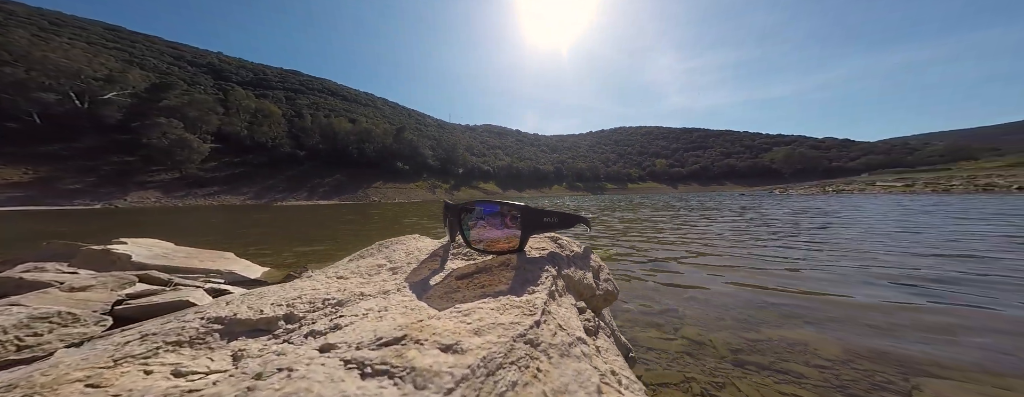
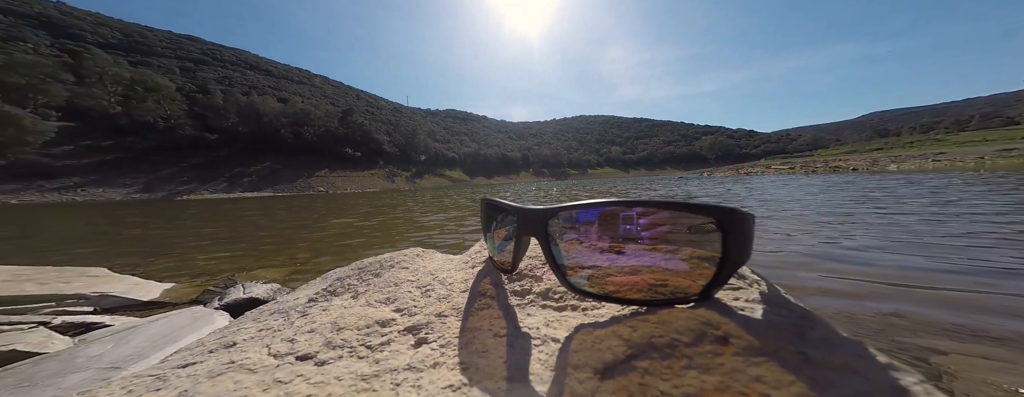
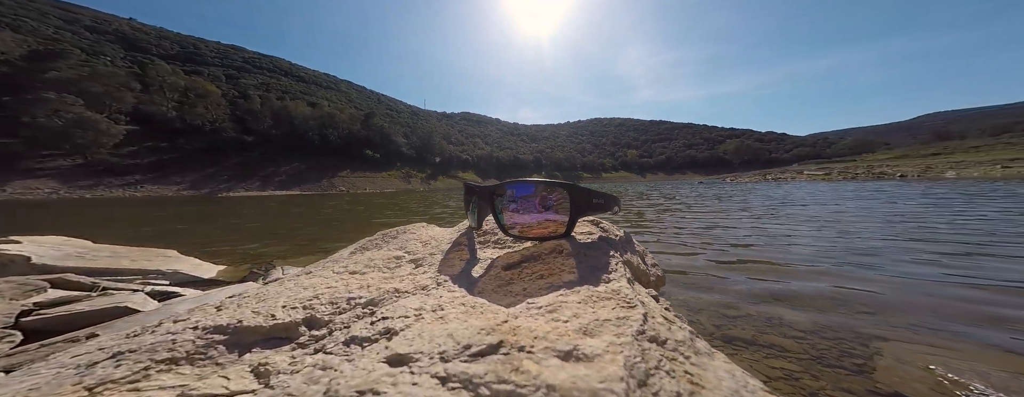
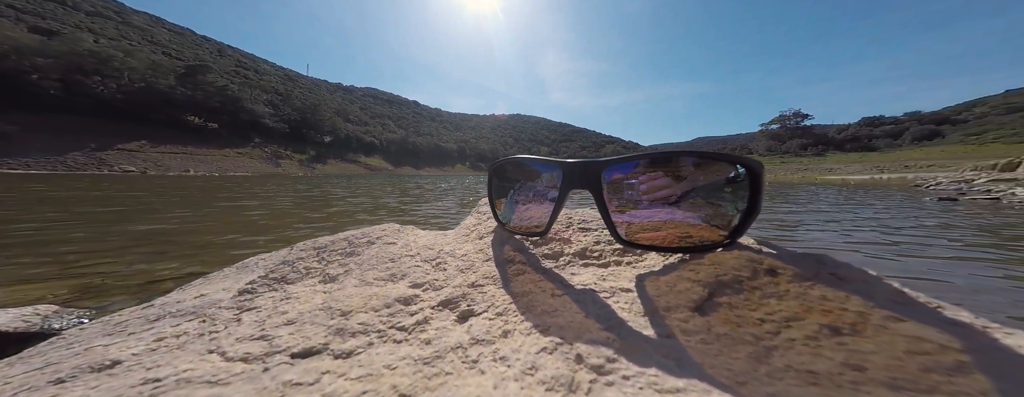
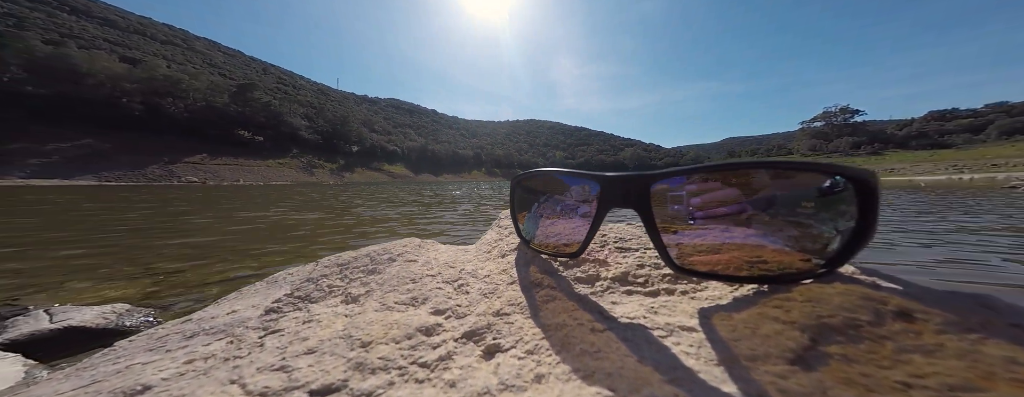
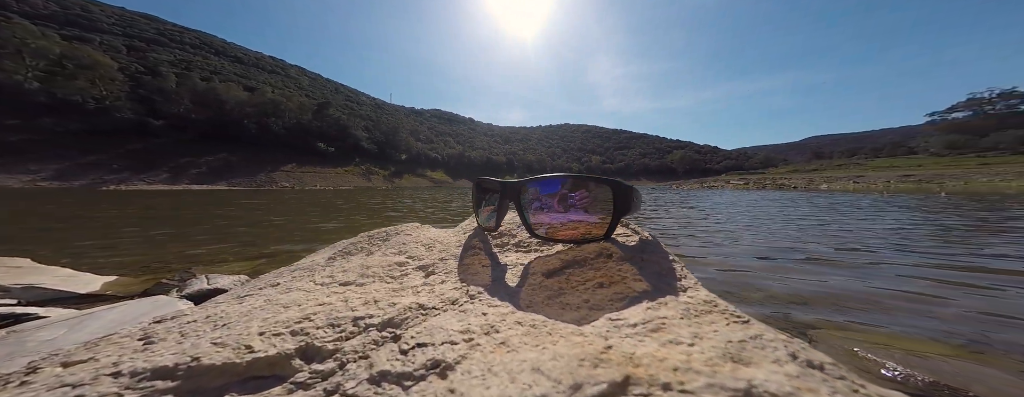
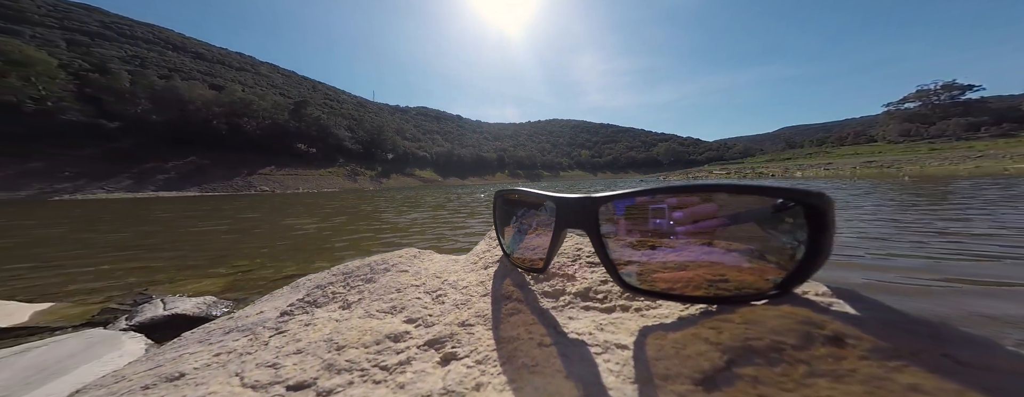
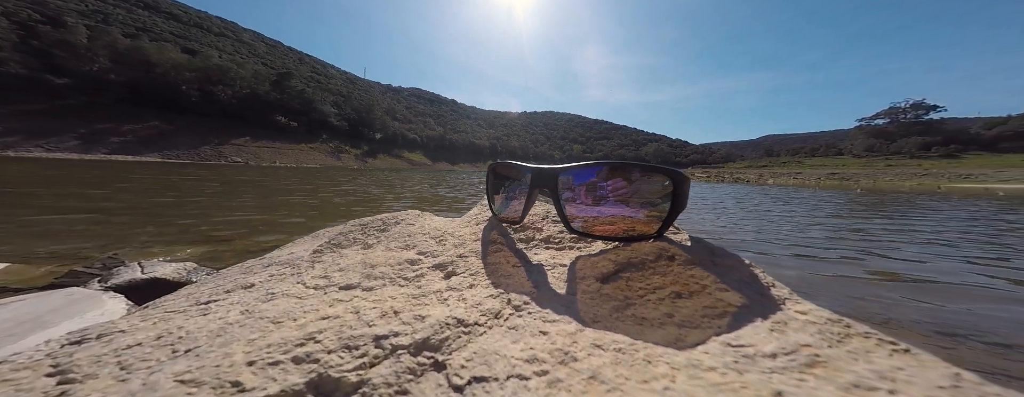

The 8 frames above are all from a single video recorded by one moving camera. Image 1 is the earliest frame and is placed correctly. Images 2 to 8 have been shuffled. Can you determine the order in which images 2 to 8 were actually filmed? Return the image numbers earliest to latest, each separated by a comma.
3, 6, 8, 4, 5, 7, 2
